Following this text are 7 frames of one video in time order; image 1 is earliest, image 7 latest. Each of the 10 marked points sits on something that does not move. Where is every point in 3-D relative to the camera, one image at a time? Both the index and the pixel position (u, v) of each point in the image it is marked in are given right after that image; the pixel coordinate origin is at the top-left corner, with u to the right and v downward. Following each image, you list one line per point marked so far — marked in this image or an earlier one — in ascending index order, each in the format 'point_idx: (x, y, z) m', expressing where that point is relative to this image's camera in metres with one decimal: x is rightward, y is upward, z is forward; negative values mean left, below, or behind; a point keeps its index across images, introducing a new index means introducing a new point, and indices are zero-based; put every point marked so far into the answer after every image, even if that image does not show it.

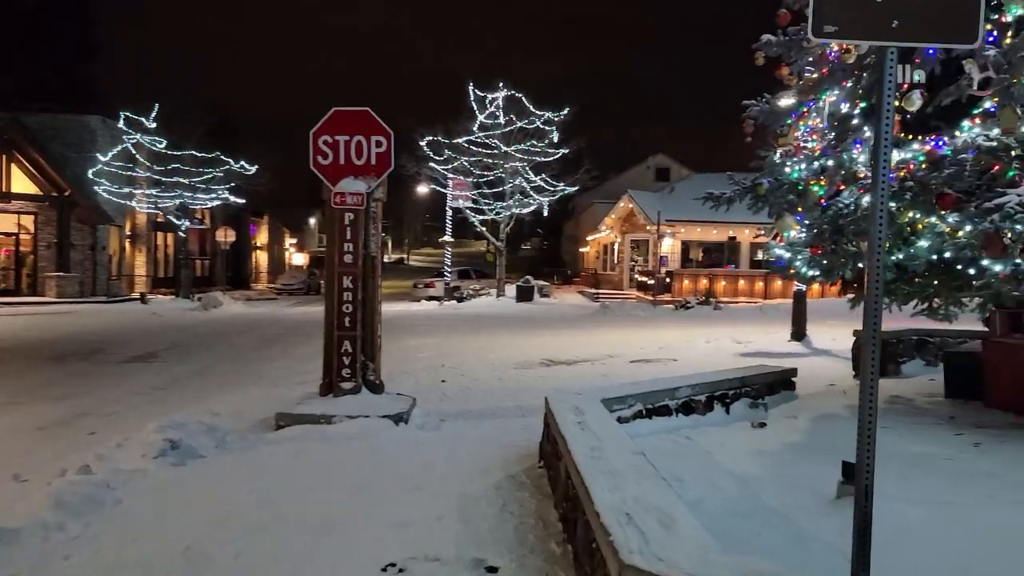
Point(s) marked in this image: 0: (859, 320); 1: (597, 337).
0: (+7.8, -0.8, +17.7) m
1: (+1.9, -1.1, +17.2) m
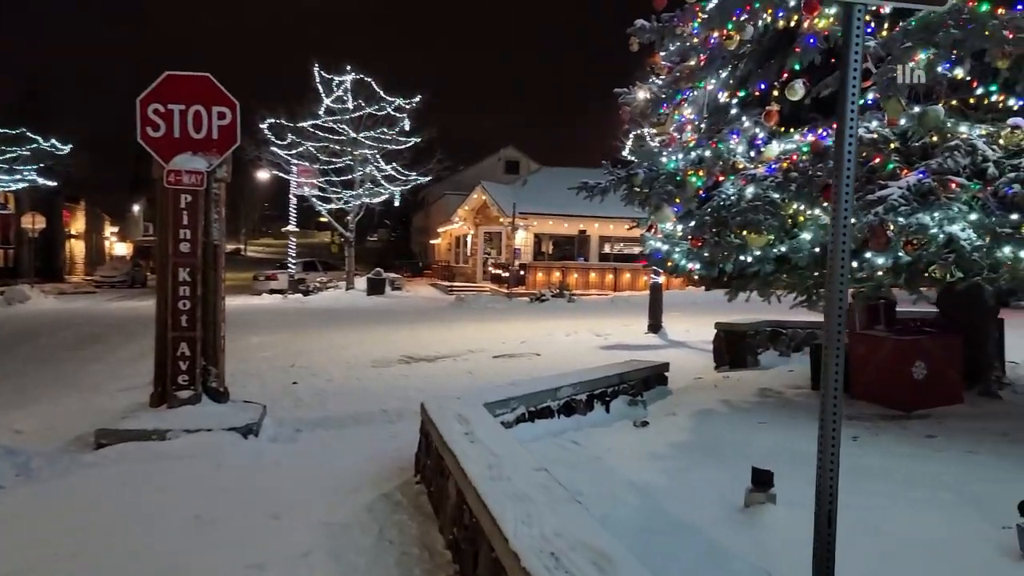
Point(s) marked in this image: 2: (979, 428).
0: (+4.5, -0.7, +18.3) m
1: (-1.2, -0.9, +16.7) m
2: (+3.6, -1.1, +6.0) m
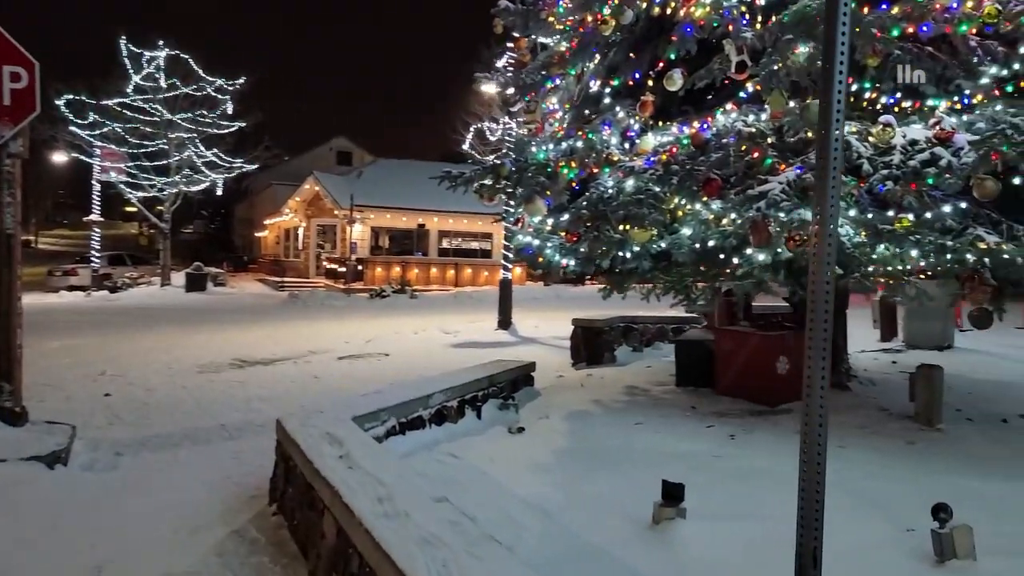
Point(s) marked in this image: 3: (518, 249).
0: (+0.9, -0.5, +18.4) m
1: (-4.4, -0.8, +15.6) m
2: (+2.6, -1.0, +6.2) m
3: (+0.1, +0.3, +7.3) m
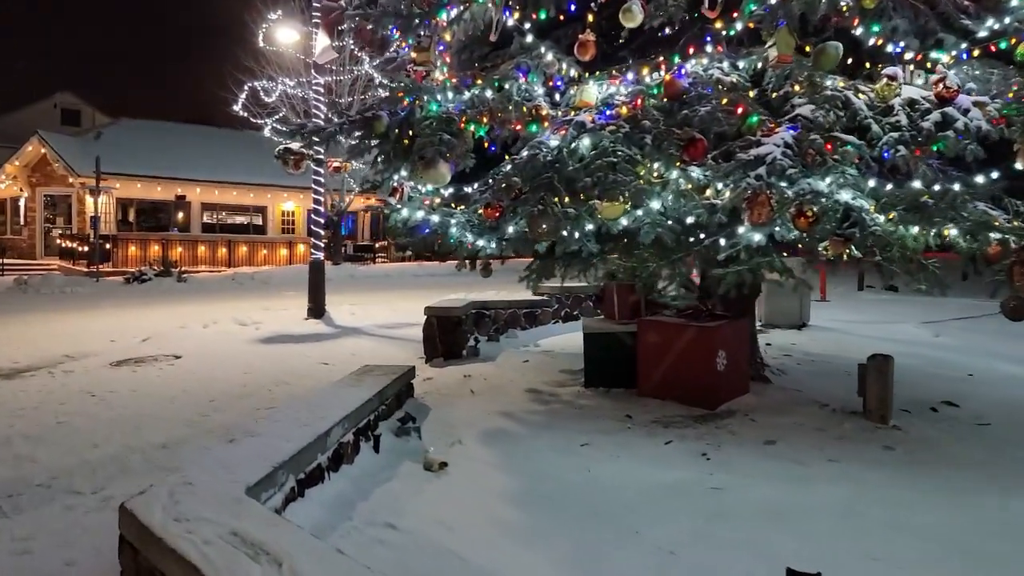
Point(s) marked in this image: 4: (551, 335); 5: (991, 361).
0: (-3.3, -0.1, +16.5) m
1: (-7.5, -0.6, +12.3) m
2: (+2.0, -0.9, +5.4) m
3: (-0.7, +0.4, +5.7) m
4: (+0.5, -0.6, +10.2) m
5: (+4.9, -0.7, +8.1) m
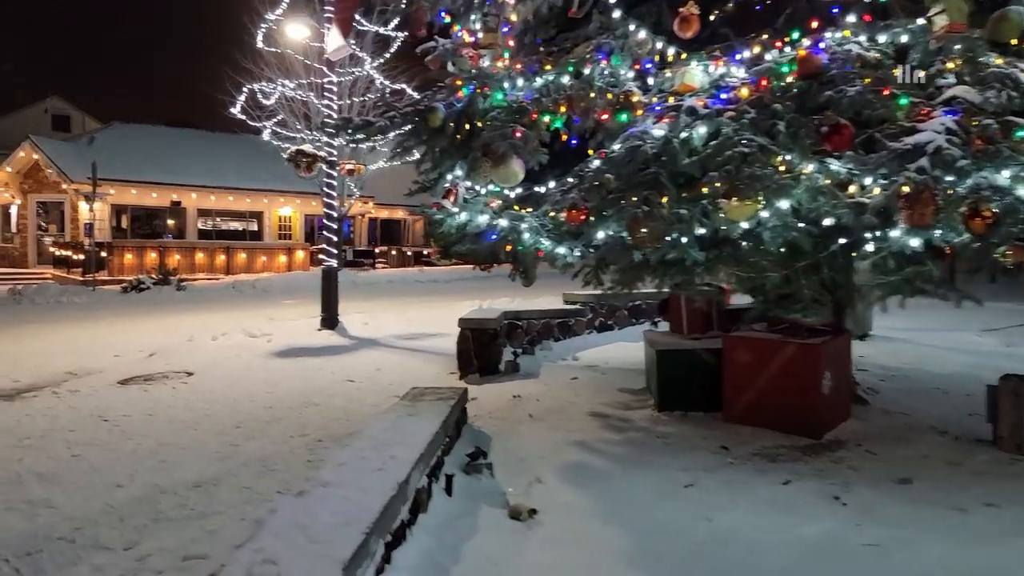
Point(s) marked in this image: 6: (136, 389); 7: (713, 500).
0: (-3.0, -0.3, +15.8) m
1: (-7.1, -0.8, +11.5) m
2: (+2.4, -1.0, +4.7) m
3: (-0.2, +0.3, +5.0) m
4: (+0.9, -0.7, +9.4) m
5: (+5.4, -0.8, +7.4) m
6: (-4.0, -1.1, +8.3) m
7: (+1.0, -1.1, +4.1) m
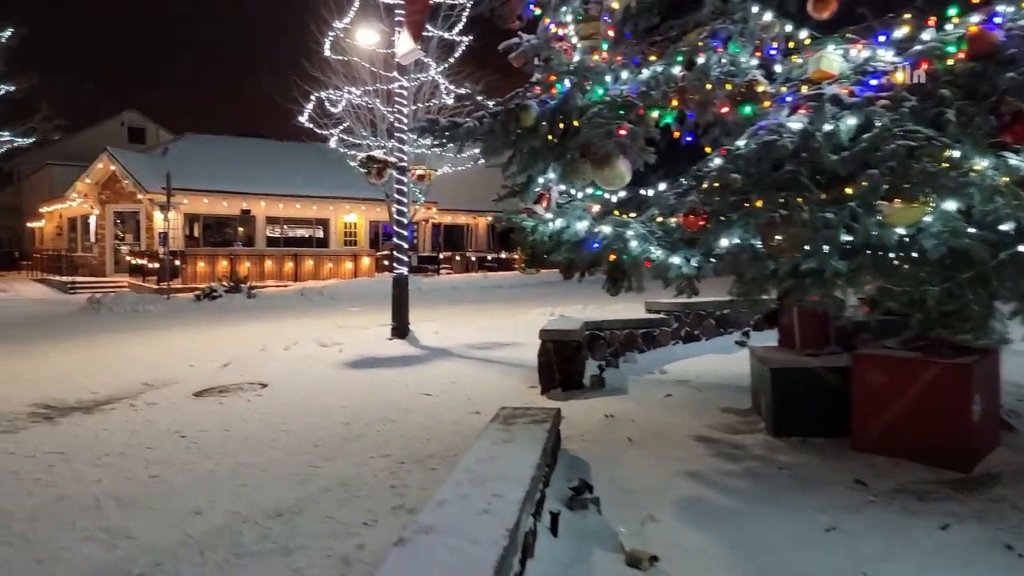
0: (-1.6, -0.4, +15.5) m
1: (-6.0, -0.9, +11.5) m
2: (+3.0, -1.1, +4.1) m
3: (+0.4, +0.3, +4.5) m
4: (+1.8, -0.8, +8.9) m
5: (+6.1, -0.9, +6.5) m
6: (-3.1, -1.2, +8.1) m
7: (+1.6, -1.2, +3.6) m
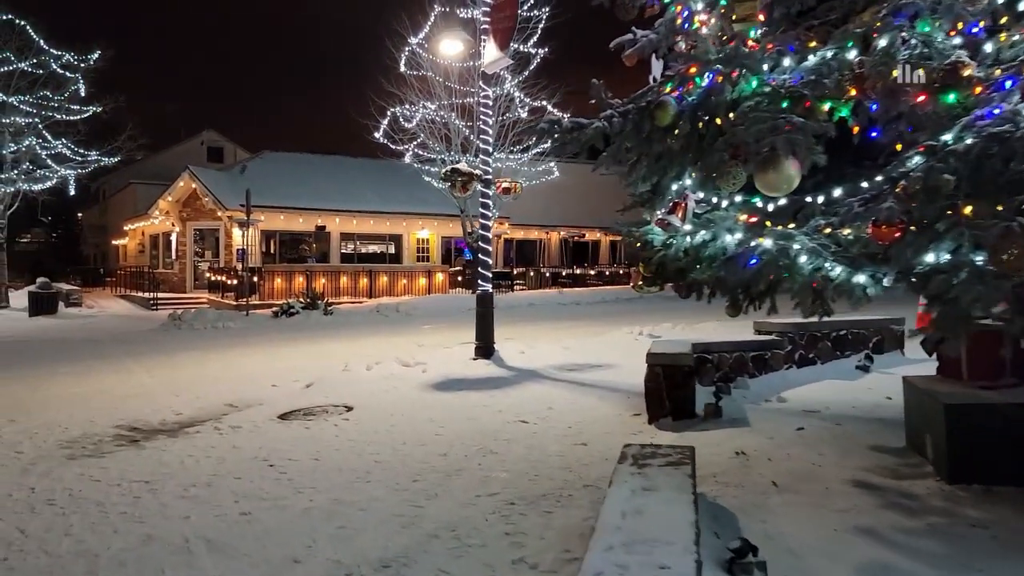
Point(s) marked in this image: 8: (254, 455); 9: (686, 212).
0: (0.0, -0.8, +15.0) m
1: (-4.7, -1.2, +11.4) m
2: (+3.7, -1.2, +3.2) m
3: (+1.0, +0.1, +3.9) m
4: (+2.9, -1.0, +8.1) m
5: (+7.0, -1.0, +5.4) m
6: (-2.1, -1.4, +7.7) m
7: (+2.2, -1.3, +2.8) m
8: (-2.2, -1.4, +6.7) m
9: (+1.0, +0.4, +4.5) m
